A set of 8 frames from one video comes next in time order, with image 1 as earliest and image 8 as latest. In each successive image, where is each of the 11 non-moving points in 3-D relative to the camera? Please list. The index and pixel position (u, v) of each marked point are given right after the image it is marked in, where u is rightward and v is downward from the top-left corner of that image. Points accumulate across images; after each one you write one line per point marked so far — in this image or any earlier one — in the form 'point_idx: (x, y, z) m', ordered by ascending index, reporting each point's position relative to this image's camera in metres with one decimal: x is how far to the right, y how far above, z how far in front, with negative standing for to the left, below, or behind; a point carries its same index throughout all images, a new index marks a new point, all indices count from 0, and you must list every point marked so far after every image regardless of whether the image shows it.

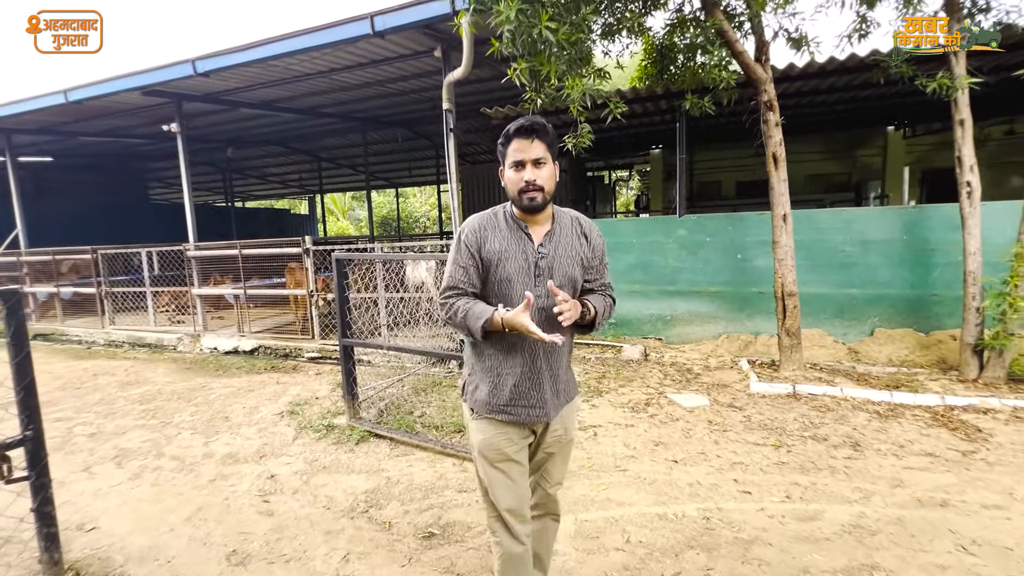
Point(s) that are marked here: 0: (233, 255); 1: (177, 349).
0: (-3.9, +0.5, +6.6) m
1: (-5.2, -1.0, +7.4) m
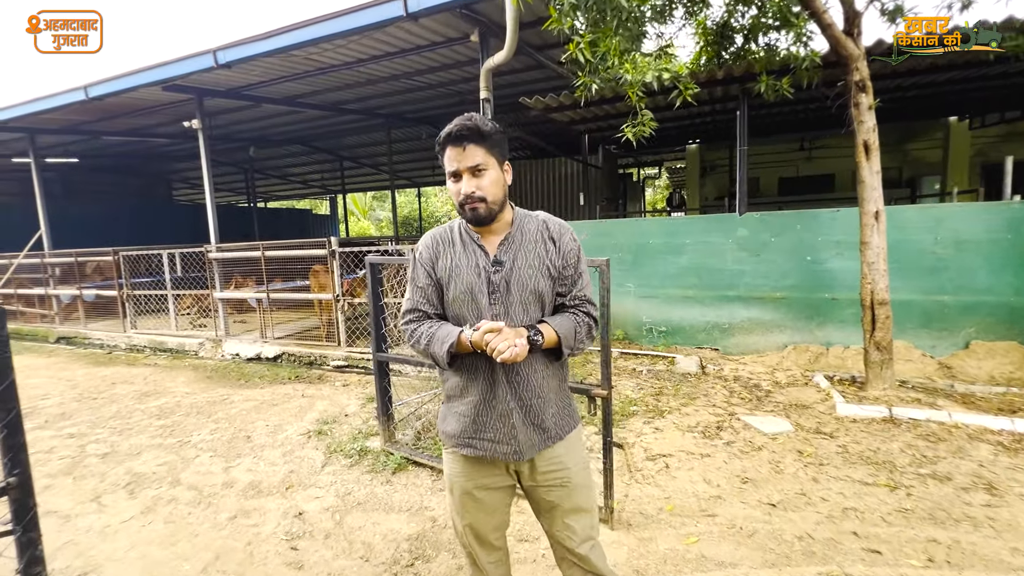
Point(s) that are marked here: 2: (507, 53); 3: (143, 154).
0: (-3.4, +0.4, +6.3) m
1: (-4.7, -1.0, +7.1) m
2: (0.0, +2.3, +4.6) m
3: (-9.7, +3.5, +12.4) m
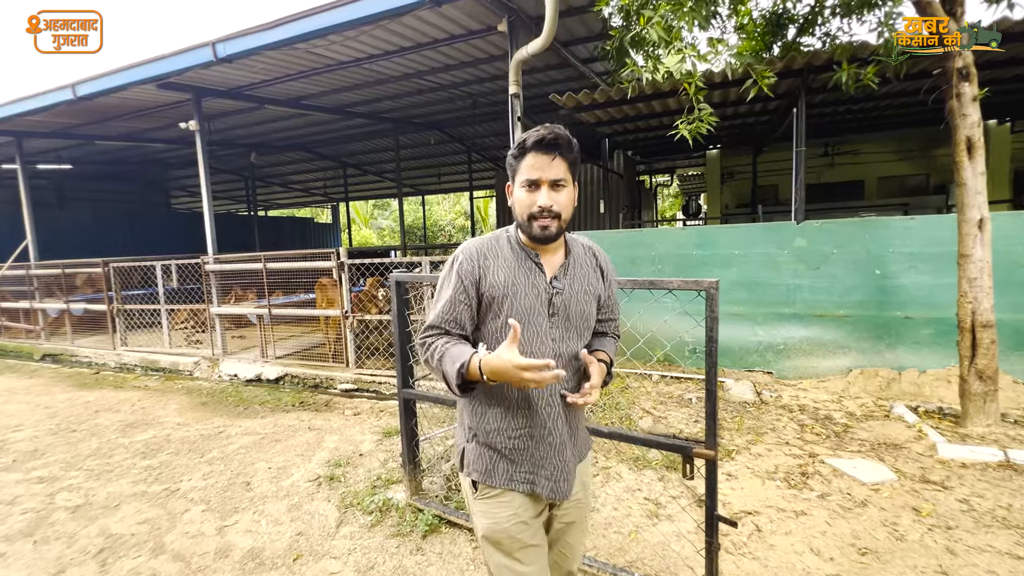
0: (-3.1, +0.2, +5.8) m
1: (-4.4, -1.2, +6.5) m
2: (+0.3, +2.1, +4.1) m
3: (-9.4, +3.2, +11.9) m
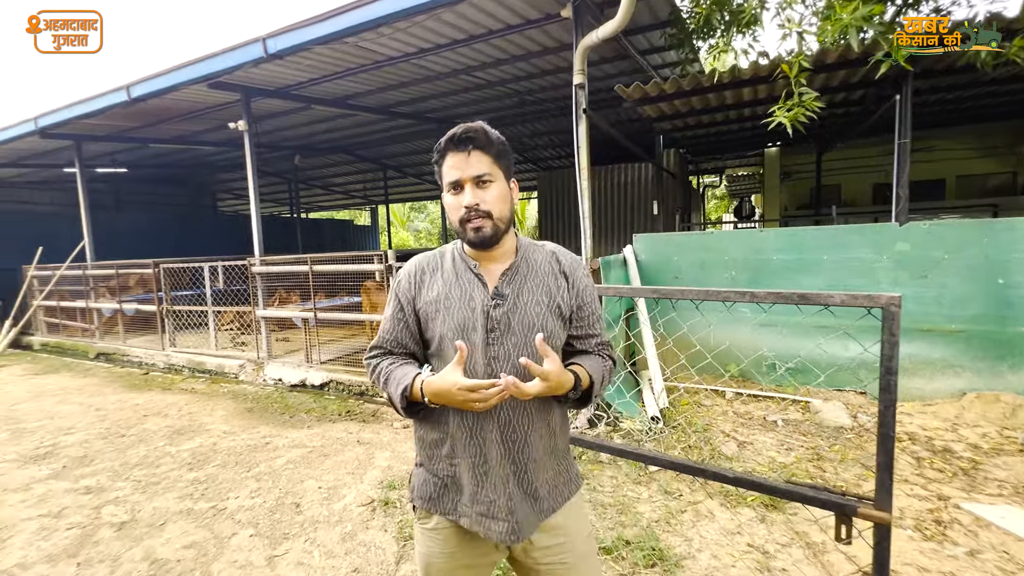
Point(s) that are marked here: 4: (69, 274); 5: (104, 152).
0: (-2.5, +0.2, +5.6) m
1: (-3.7, -1.2, +6.5) m
2: (+0.8, +2.1, +3.7) m
3: (-8.3, +3.2, +12.2) m
4: (-7.9, +0.3, +8.4) m
5: (-8.6, +2.9, +10.0) m
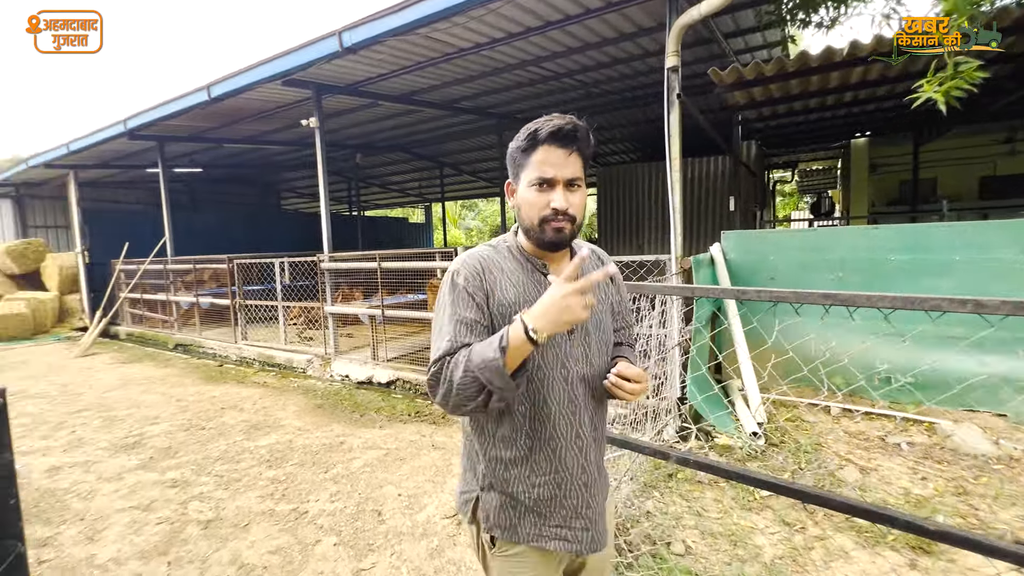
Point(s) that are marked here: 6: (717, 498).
0: (-1.6, +0.2, +5.6) m
1: (-2.9, -1.2, +6.6) m
2: (+1.5, +2.0, +3.4) m
3: (-6.8, +3.3, +12.7) m
4: (-6.8, +0.4, +8.8) m
5: (-7.3, +3.0, +10.5) m
6: (+1.2, -1.3, +2.9) m
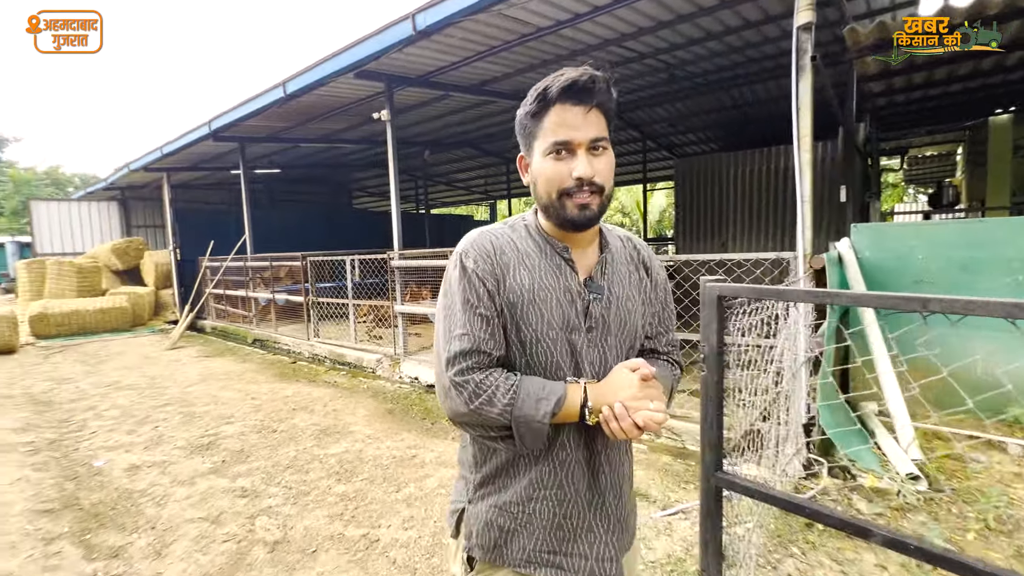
0: (-0.8, +0.3, +5.3) m
1: (-1.8, -1.2, +6.4) m
2: (+2.1, +2.0, +2.7) m
3: (-5.0, +3.4, +13.0) m
4: (-5.4, +0.4, +9.2) m
5: (-5.7, +3.1, +10.9) m
6: (+1.7, -1.3, +2.2) m
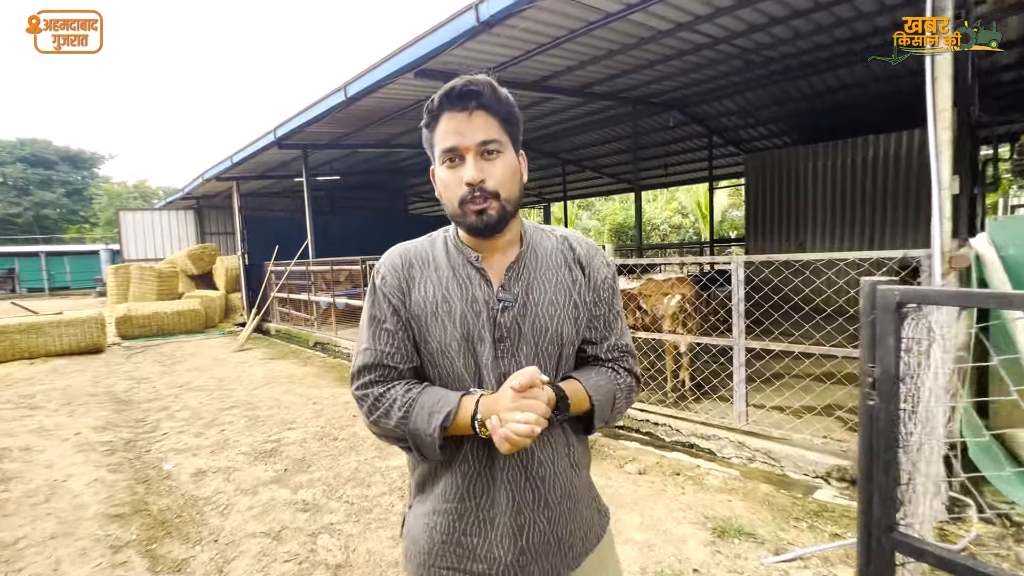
0: (-0.1, +0.2, +5.0) m
1: (-1.0, -1.2, +6.3) m
2: (+2.5, +2.0, +2.2) m
3: (-3.4, +3.3, +13.1) m
4: (-4.3, +0.4, +9.4) m
5: (-4.4, +3.0, +11.1) m
6: (+2.1, -1.3, +1.7) m
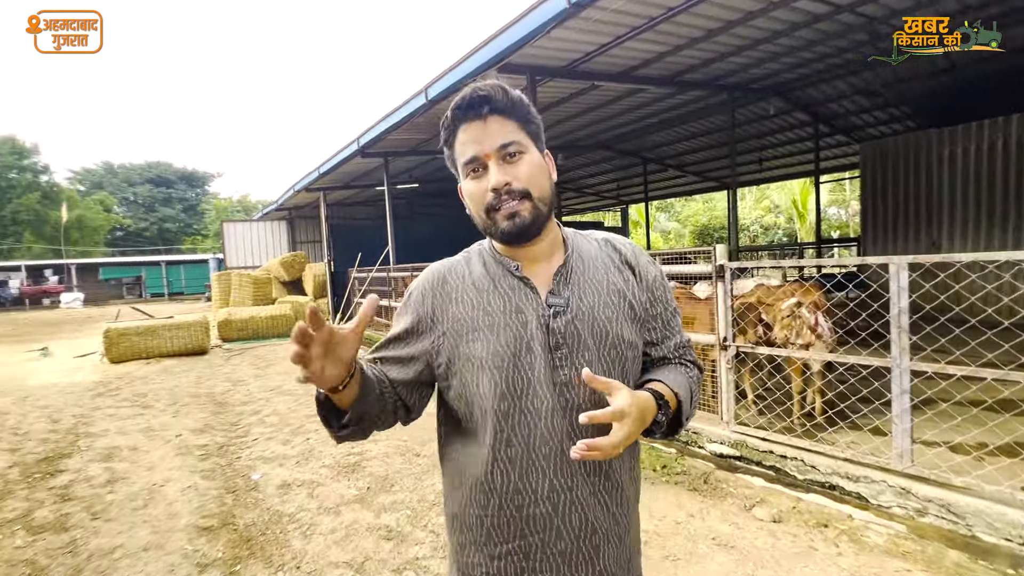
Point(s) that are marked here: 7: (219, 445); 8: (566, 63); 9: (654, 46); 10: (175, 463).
0: (+0.8, +0.1, +4.6) m
1: (0.0, -1.3, +5.9) m
2: (+2.9, +2.0, +1.4) m
3: (-1.3, +3.2, +13.1) m
4: (-2.7, +0.3, +9.5) m
5: (-2.6, +2.9, +11.3) m
6: (+2.5, -1.4, +1.0) m
7: (-2.7, -1.5, +4.4) m
8: (+0.6, +2.7, +5.6) m
9: (+1.7, +2.8, +5.5) m
10: (-2.9, -1.5, +4.0) m
